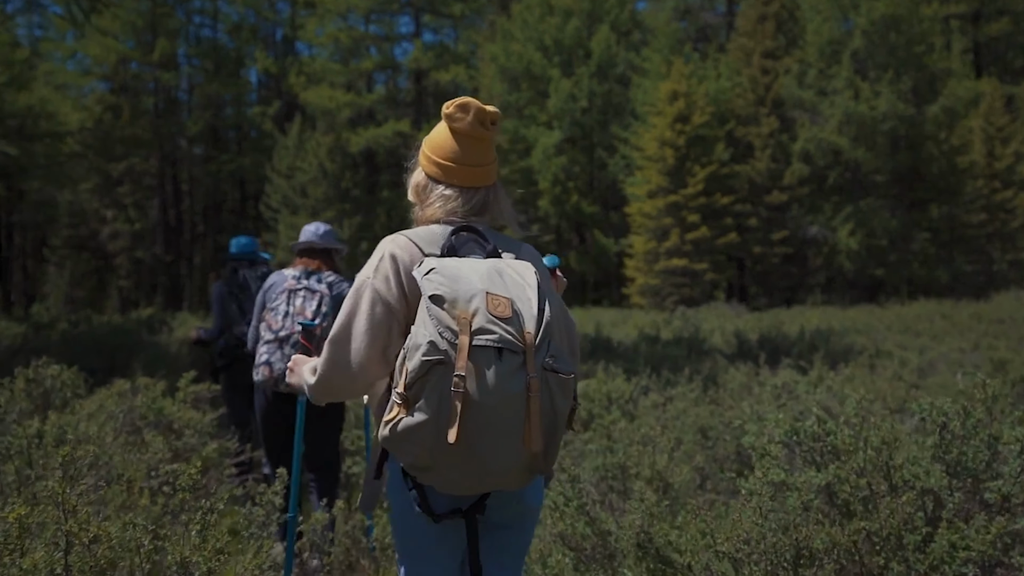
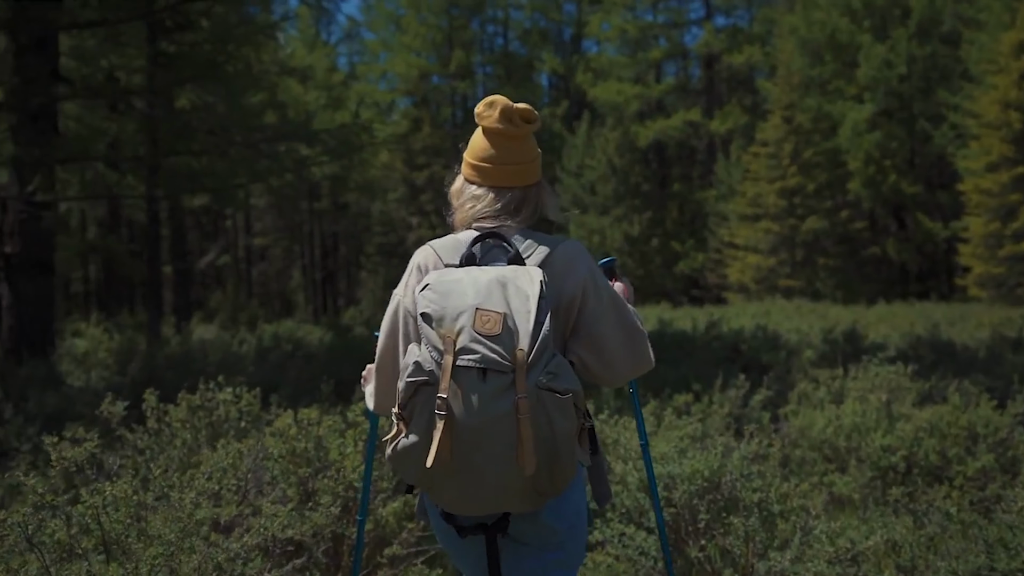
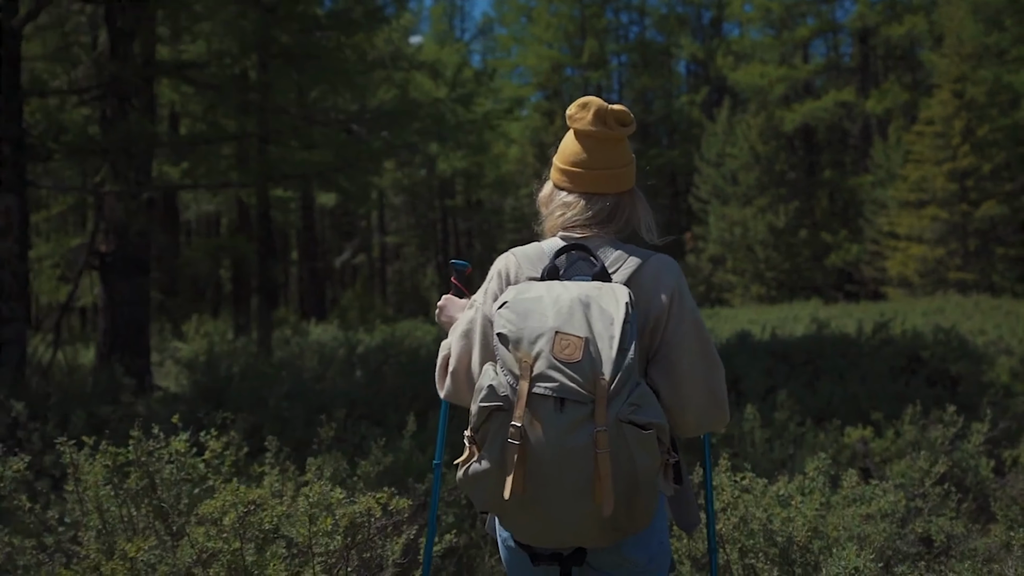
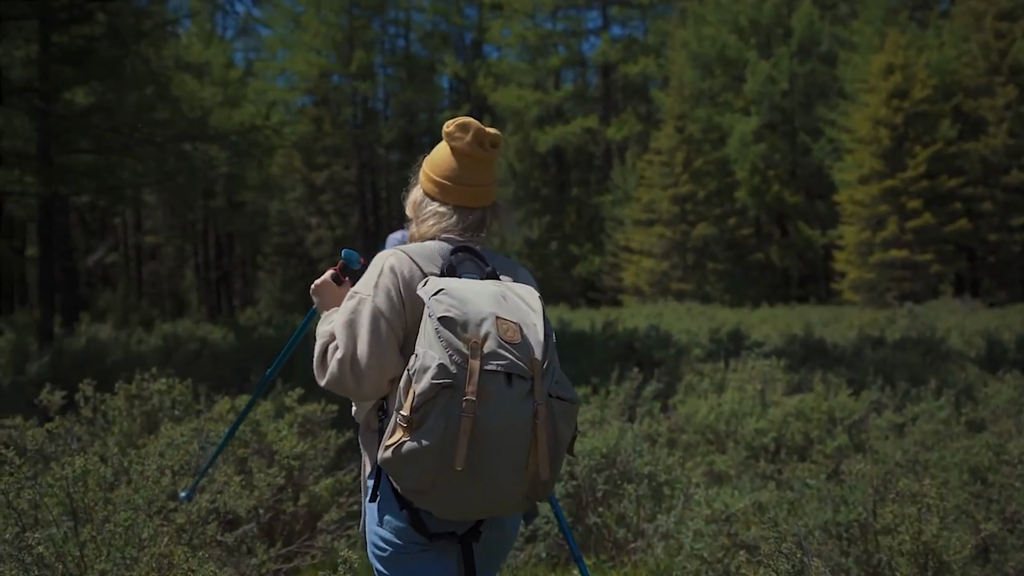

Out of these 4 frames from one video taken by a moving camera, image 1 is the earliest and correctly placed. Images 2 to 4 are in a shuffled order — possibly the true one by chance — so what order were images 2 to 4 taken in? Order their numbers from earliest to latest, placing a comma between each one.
4, 2, 3
